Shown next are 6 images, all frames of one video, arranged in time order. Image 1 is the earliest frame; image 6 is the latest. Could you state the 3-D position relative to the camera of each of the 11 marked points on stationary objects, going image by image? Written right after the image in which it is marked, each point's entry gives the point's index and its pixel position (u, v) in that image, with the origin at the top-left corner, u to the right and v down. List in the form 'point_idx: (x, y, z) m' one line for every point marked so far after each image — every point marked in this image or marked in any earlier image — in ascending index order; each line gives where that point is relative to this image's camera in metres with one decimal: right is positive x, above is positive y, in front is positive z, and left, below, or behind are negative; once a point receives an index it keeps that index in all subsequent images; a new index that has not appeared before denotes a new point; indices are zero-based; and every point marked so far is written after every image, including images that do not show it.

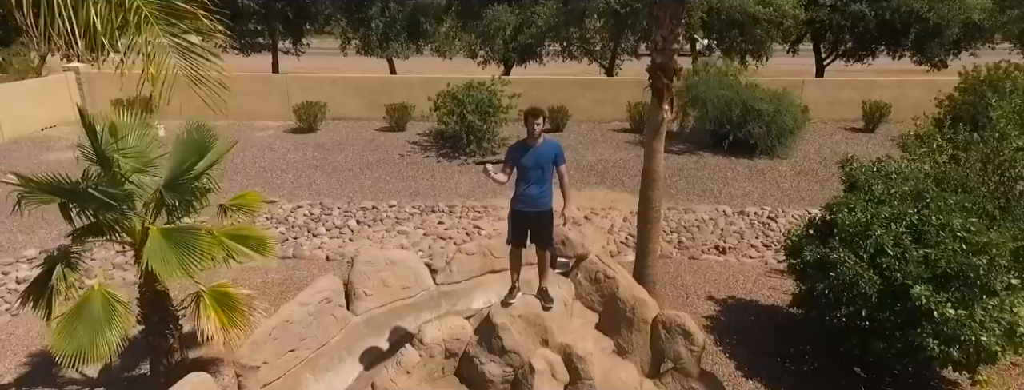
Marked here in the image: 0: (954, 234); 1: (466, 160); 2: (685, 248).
0: (+4.0, -0.3, +5.1) m
1: (-1.1, +0.8, +13.6) m
2: (+2.8, -0.9, +8.9) m
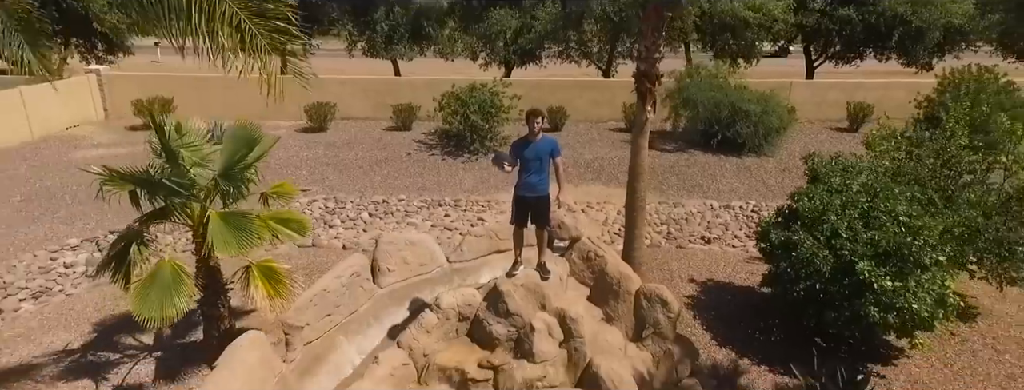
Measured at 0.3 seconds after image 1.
0: (+4.0, -0.2, +5.9) m
1: (-1.1, +0.9, +14.5) m
2: (+2.9, -0.8, +9.8) m
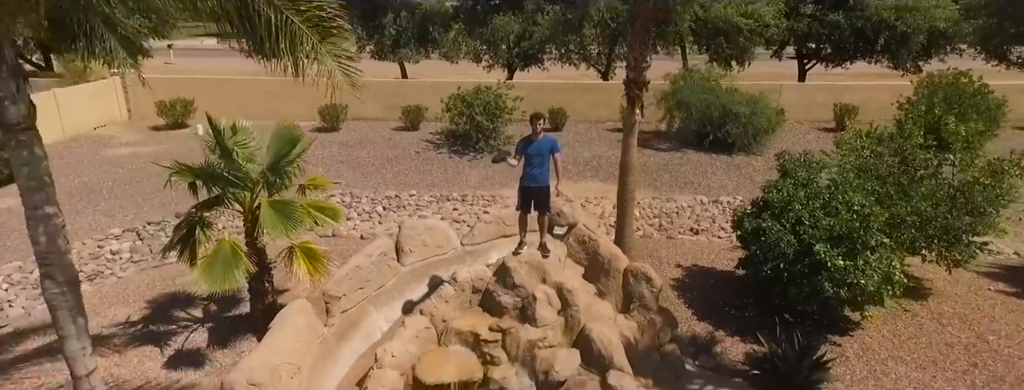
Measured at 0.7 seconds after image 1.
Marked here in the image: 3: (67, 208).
0: (+4.1, -0.1, +6.8) m
1: (-1.0, +1.0, +15.4) m
2: (+2.9, -0.7, +10.7) m
3: (-9.0, -0.3, +11.4) m
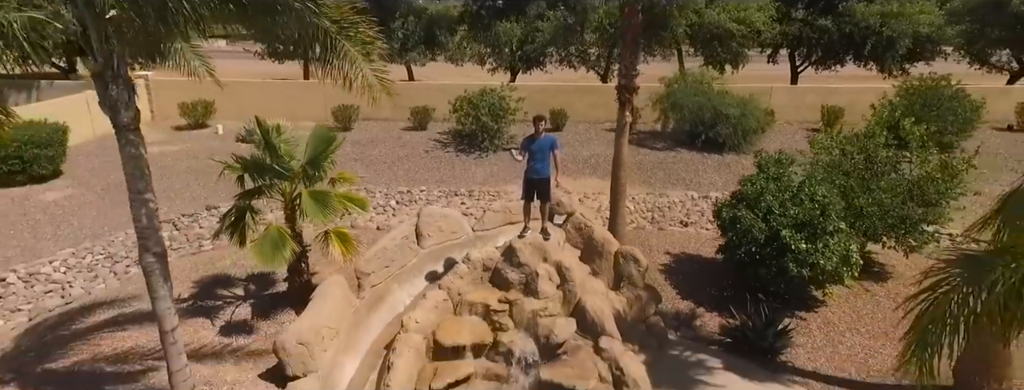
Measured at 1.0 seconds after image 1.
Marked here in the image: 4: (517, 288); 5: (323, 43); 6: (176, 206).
0: (+4.2, 0.0, +7.8) m
1: (-0.9, +1.2, +16.3) m
2: (+3.0, -0.6, +11.6) m
3: (-8.9, -0.1, +12.4) m
4: (+0.1, -1.1, +6.9) m
5: (-1.7, +1.4, +5.0) m
6: (-7.4, -0.2, +12.4) m
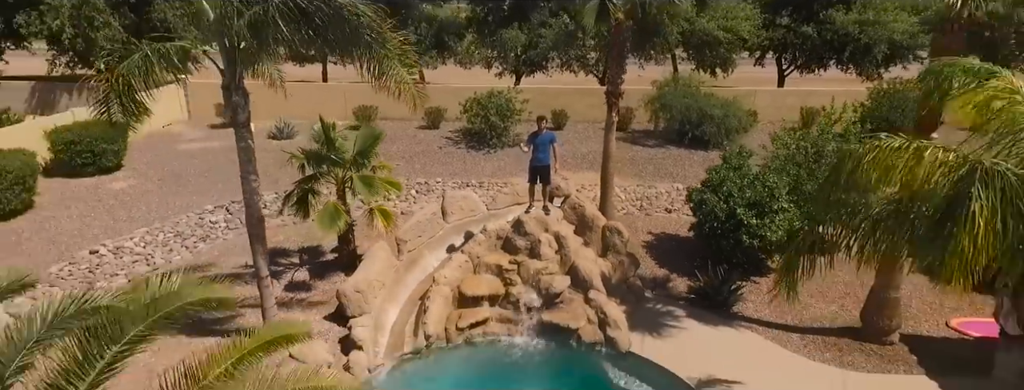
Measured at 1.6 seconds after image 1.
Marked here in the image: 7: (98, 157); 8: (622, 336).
0: (+4.3, +0.2, +9.5) m
1: (-0.7, +1.4, +18.1) m
2: (+3.2, -0.3, +13.4) m
3: (-8.8, +0.1, +14.2) m
4: (+0.2, -0.9, +8.7) m
5: (-1.6, +1.6, +6.8) m
6: (-7.2, 0.0, +14.2) m
7: (-10.5, +1.0, +14.3) m
8: (+1.5, -1.9, +7.6) m
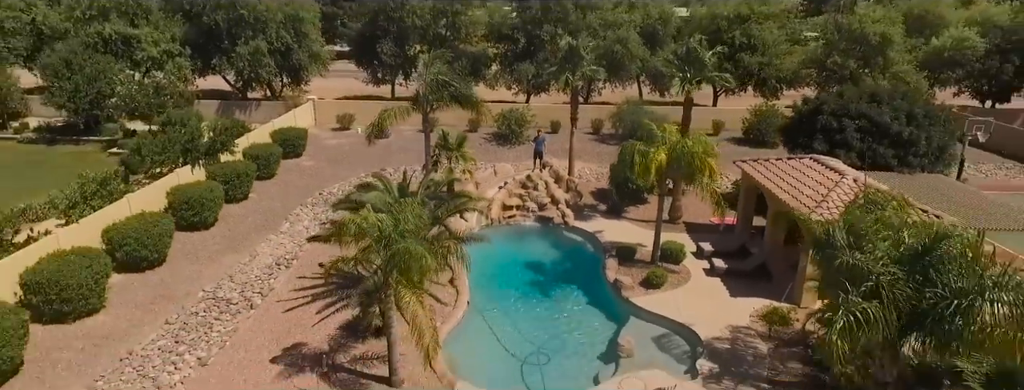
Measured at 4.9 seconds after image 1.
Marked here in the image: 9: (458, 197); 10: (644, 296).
0: (+4.8, +1.2, +20.7) m
1: (-0.1, +2.5, +29.4) m
2: (+3.7, +0.7, +24.6) m
3: (-8.2, +1.3, +25.6) m
4: (+0.7, +0.2, +19.9) m
5: (-1.1, +2.7, +18.1) m
6: (-6.6, +1.2, +25.5) m
7: (-9.9, +2.1, +25.8) m
8: (+1.9, -0.8, +18.9) m
9: (-1.4, -0.1, +14.6) m
10: (+3.3, -2.6, +14.2) m
